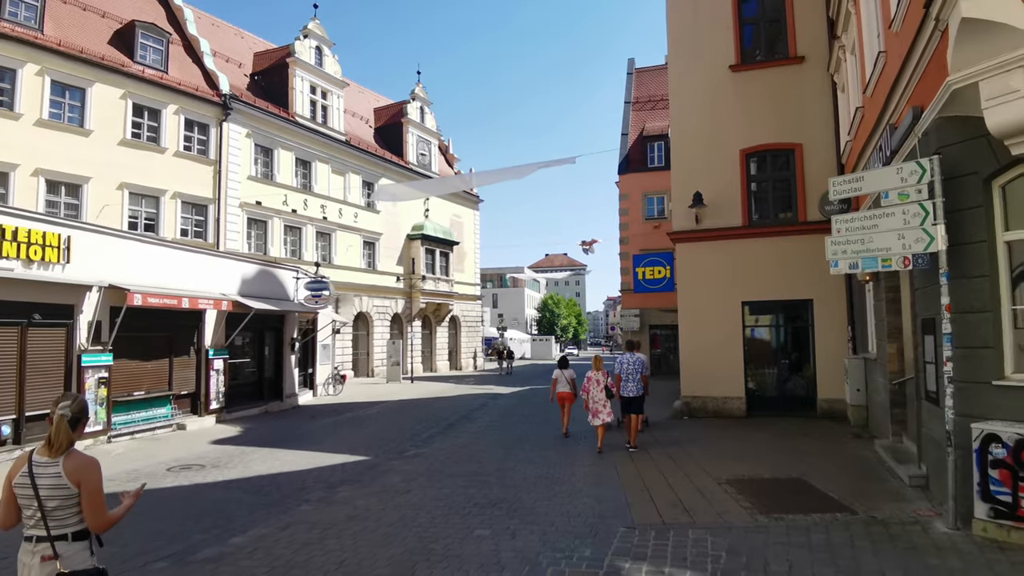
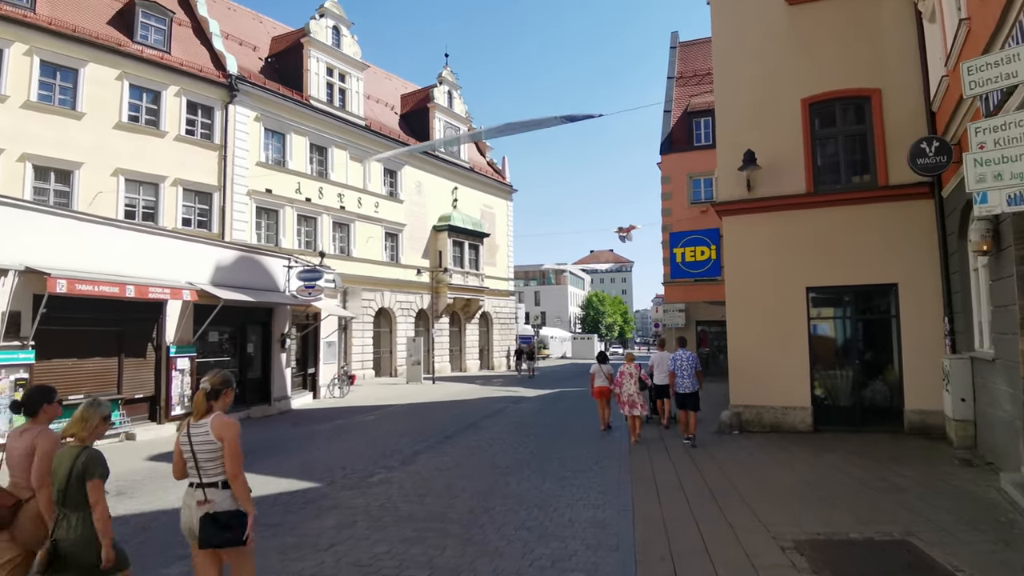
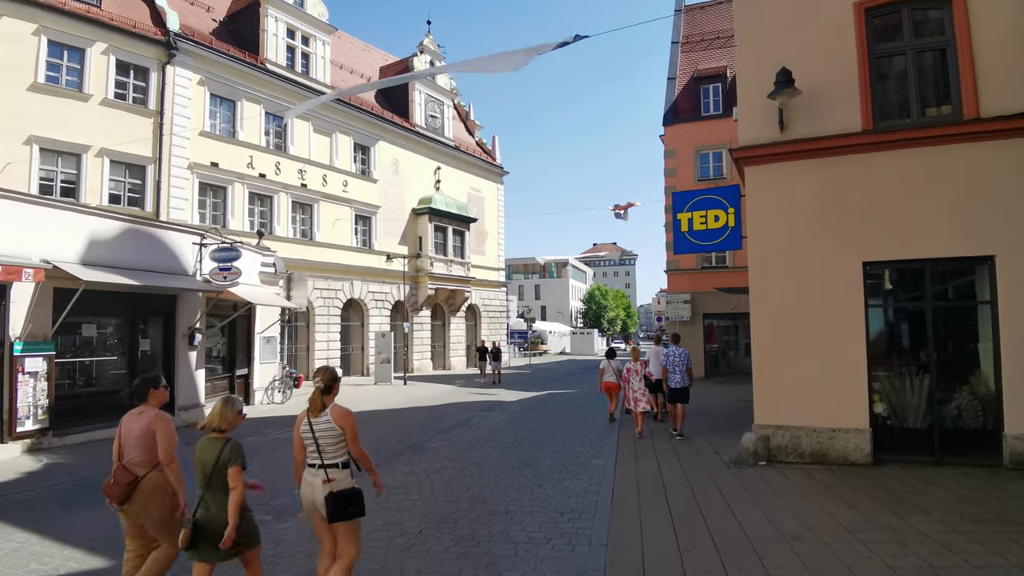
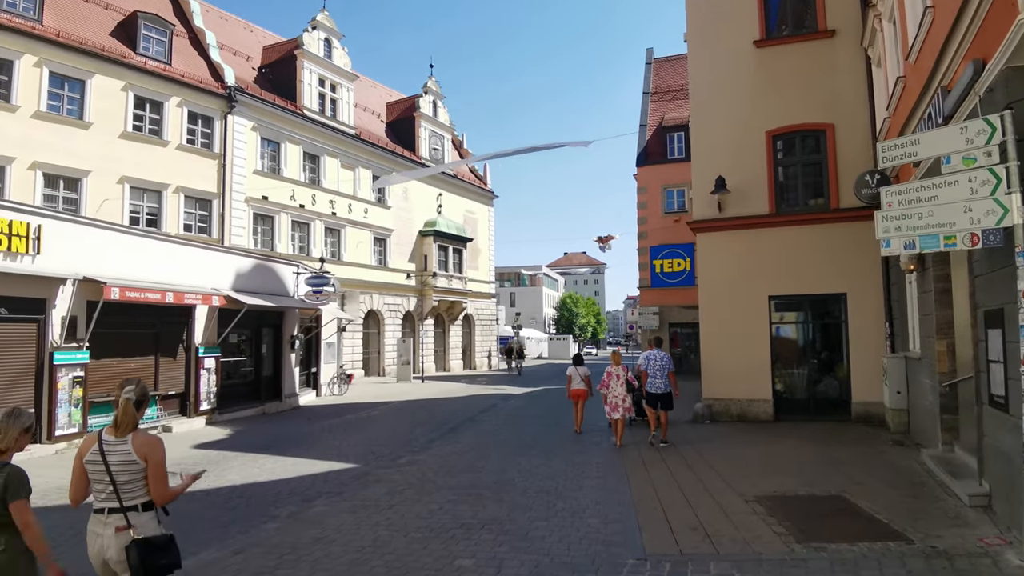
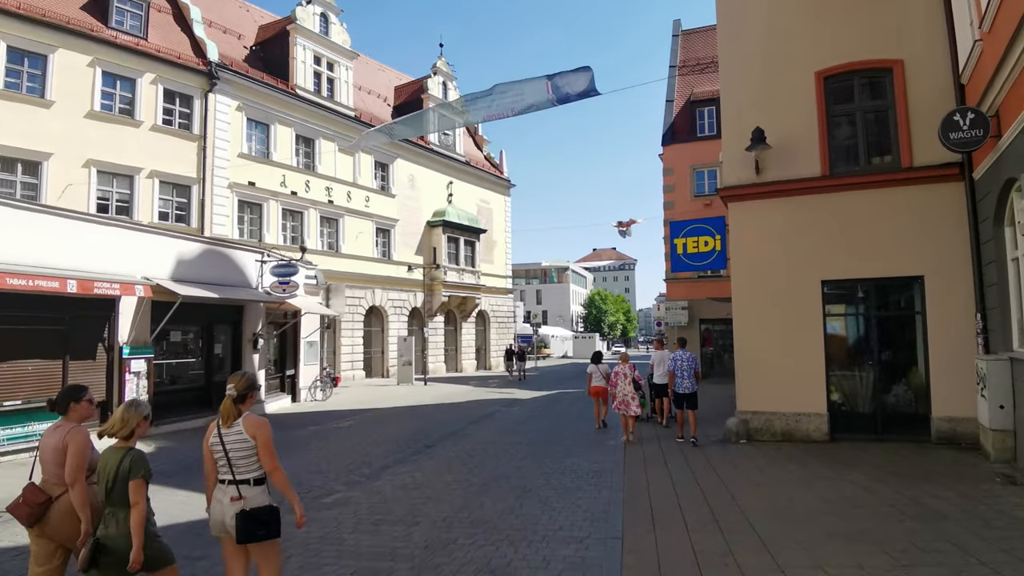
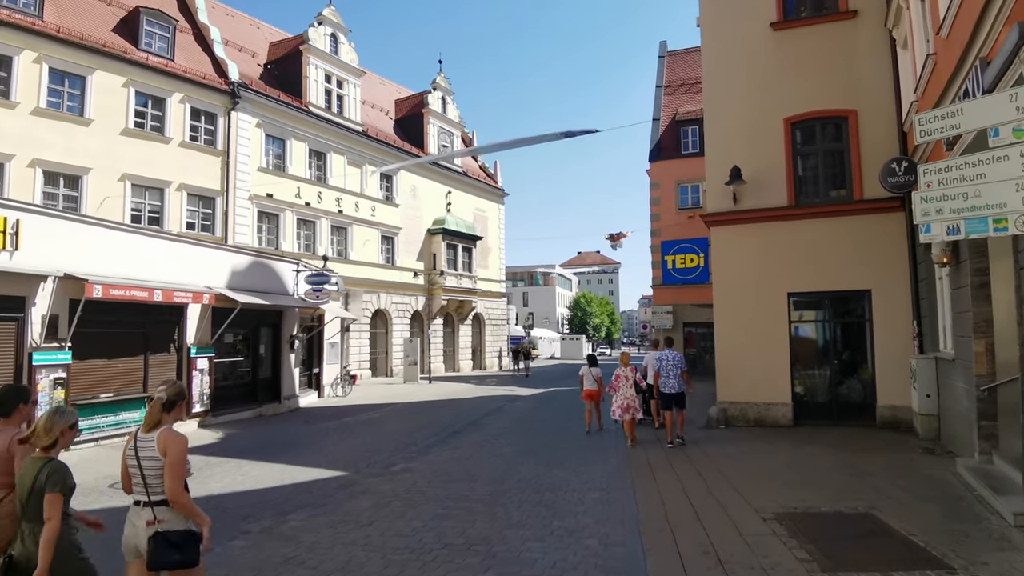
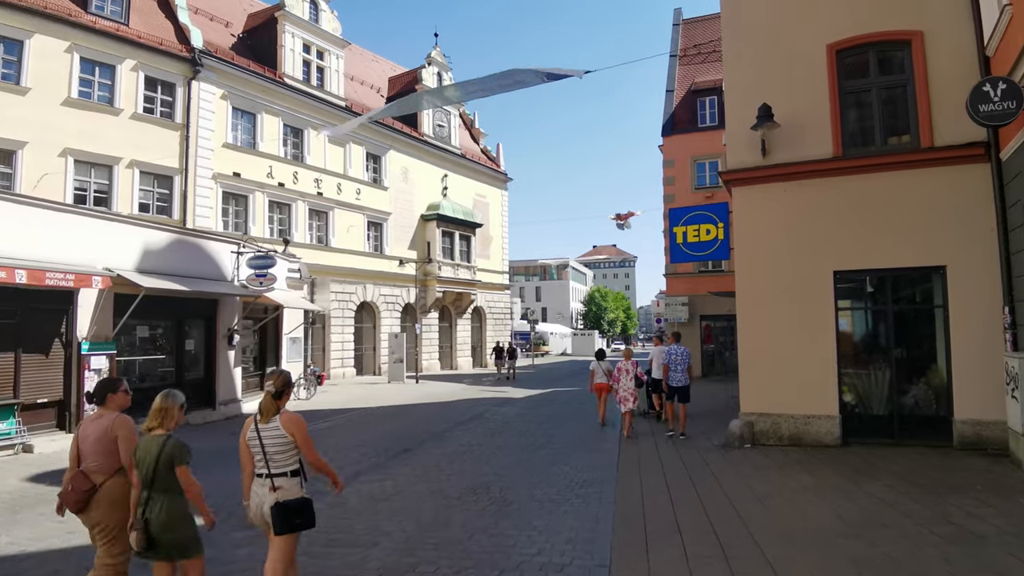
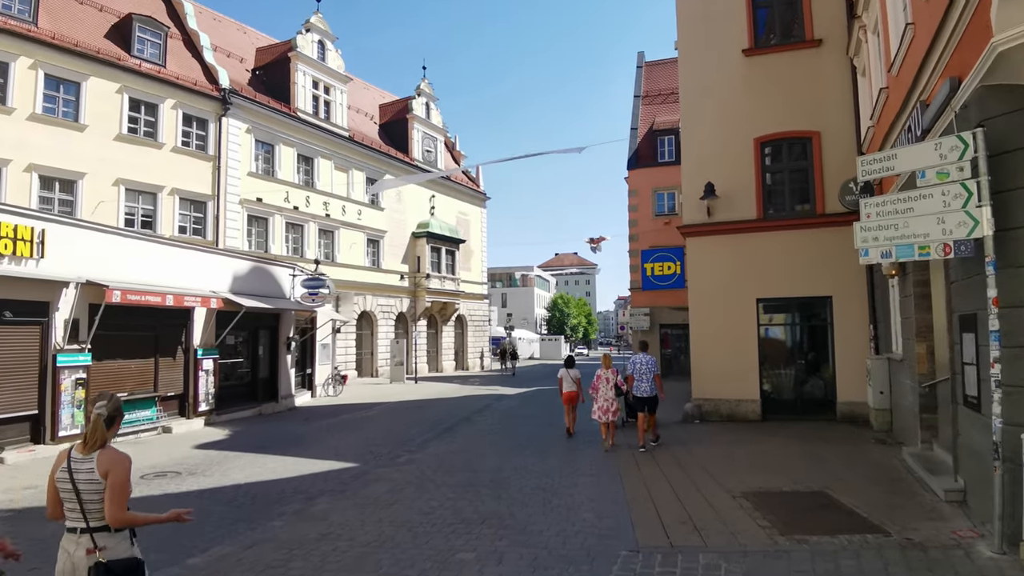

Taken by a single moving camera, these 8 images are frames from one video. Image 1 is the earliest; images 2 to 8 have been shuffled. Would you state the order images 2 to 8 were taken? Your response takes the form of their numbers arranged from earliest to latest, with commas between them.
8, 4, 6, 2, 5, 7, 3
